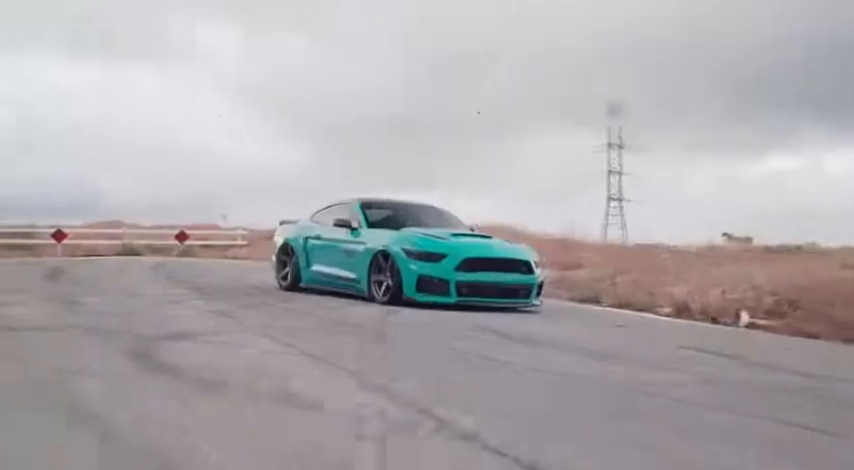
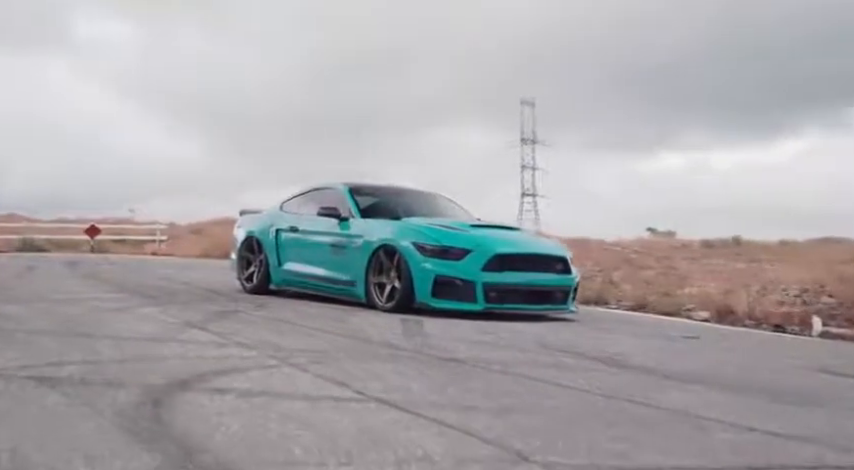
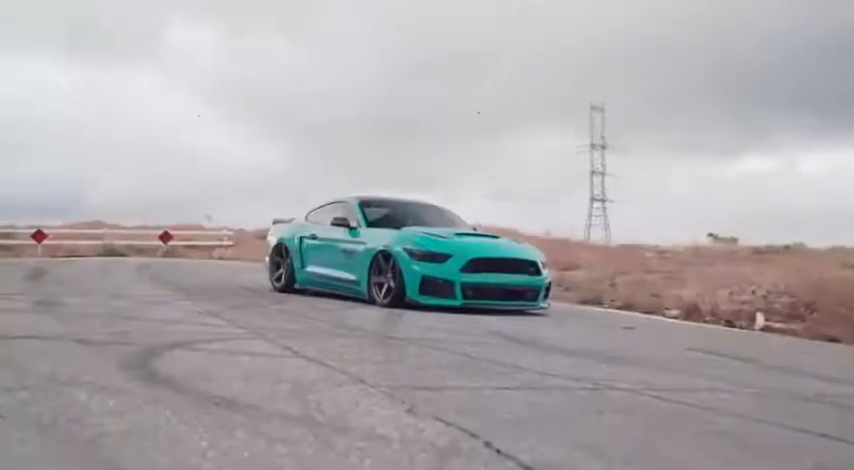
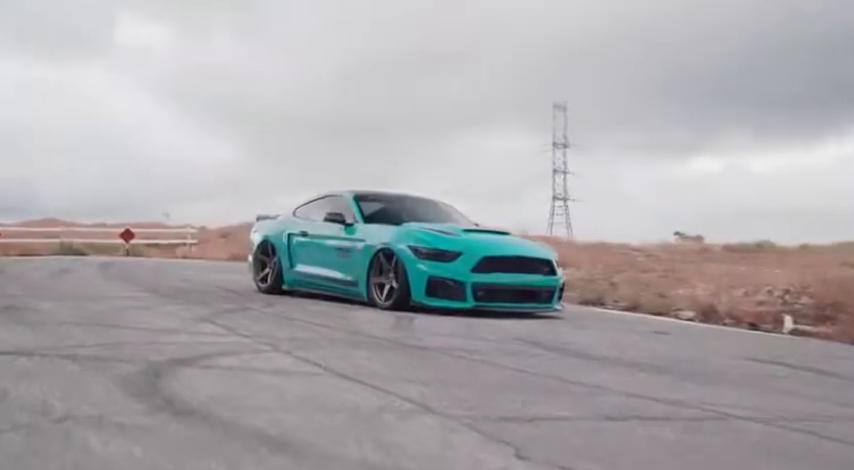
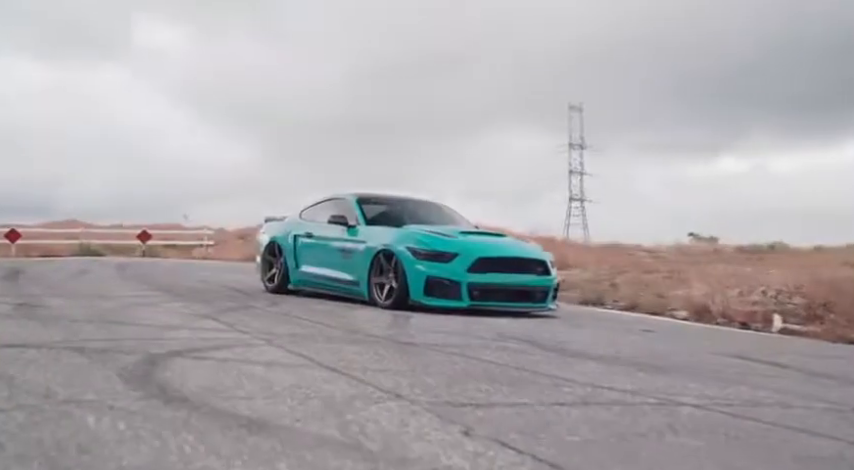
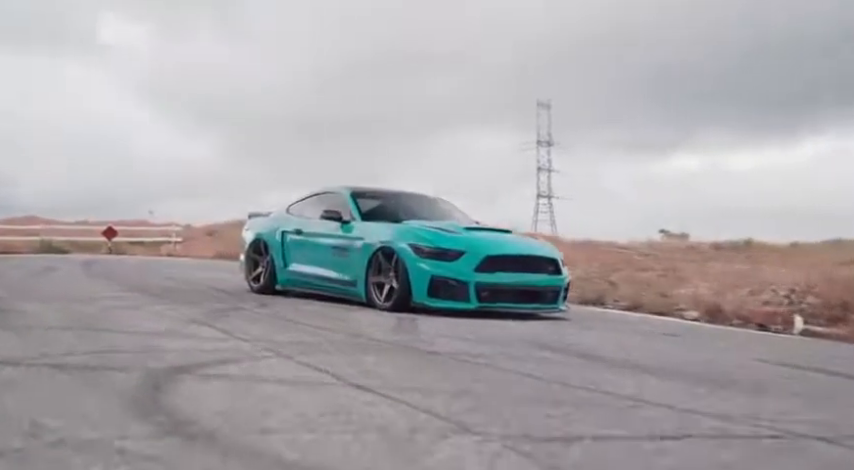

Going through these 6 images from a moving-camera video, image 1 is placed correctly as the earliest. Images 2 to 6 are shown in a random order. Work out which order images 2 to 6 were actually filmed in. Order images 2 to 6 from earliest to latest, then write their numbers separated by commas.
3, 5, 4, 6, 2
